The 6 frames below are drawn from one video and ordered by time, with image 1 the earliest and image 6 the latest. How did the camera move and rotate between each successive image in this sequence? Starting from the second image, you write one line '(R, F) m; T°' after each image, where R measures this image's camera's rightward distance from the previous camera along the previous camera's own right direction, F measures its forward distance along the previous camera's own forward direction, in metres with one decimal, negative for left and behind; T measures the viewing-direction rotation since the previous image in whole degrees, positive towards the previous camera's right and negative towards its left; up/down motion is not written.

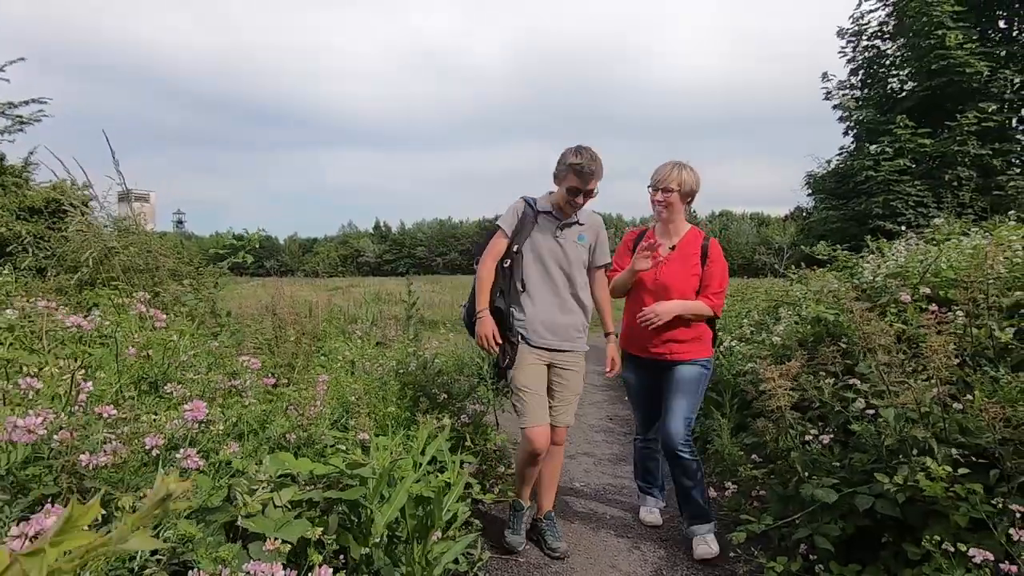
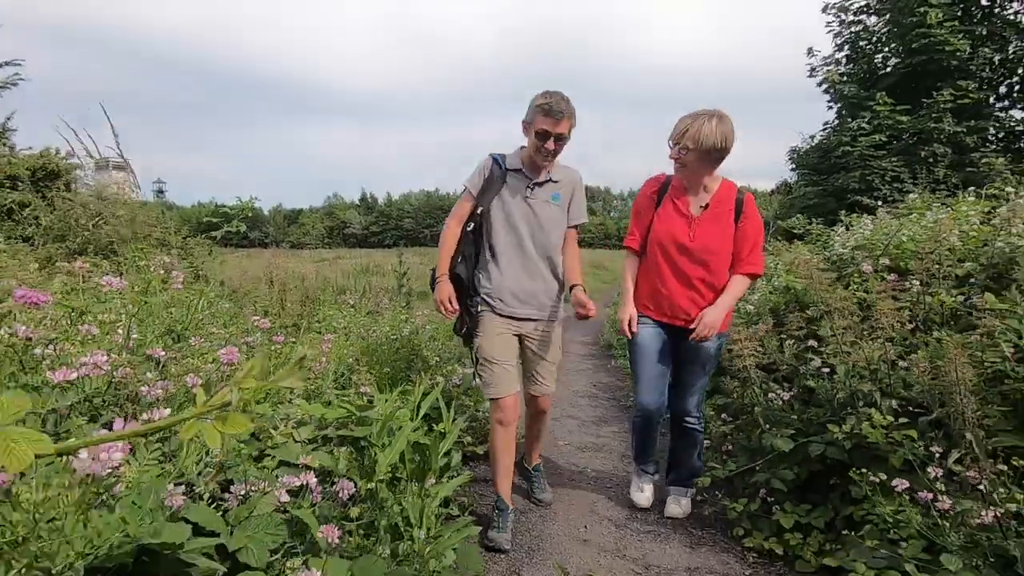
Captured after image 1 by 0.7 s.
(0.0, -0.2) m; +1°
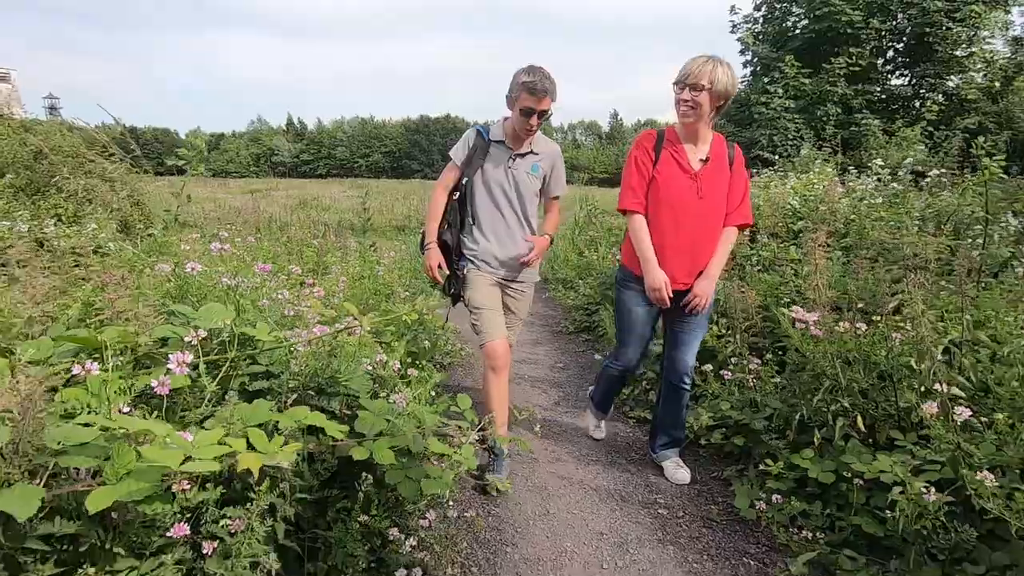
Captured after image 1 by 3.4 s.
(-0.2, -1.2) m; +7°
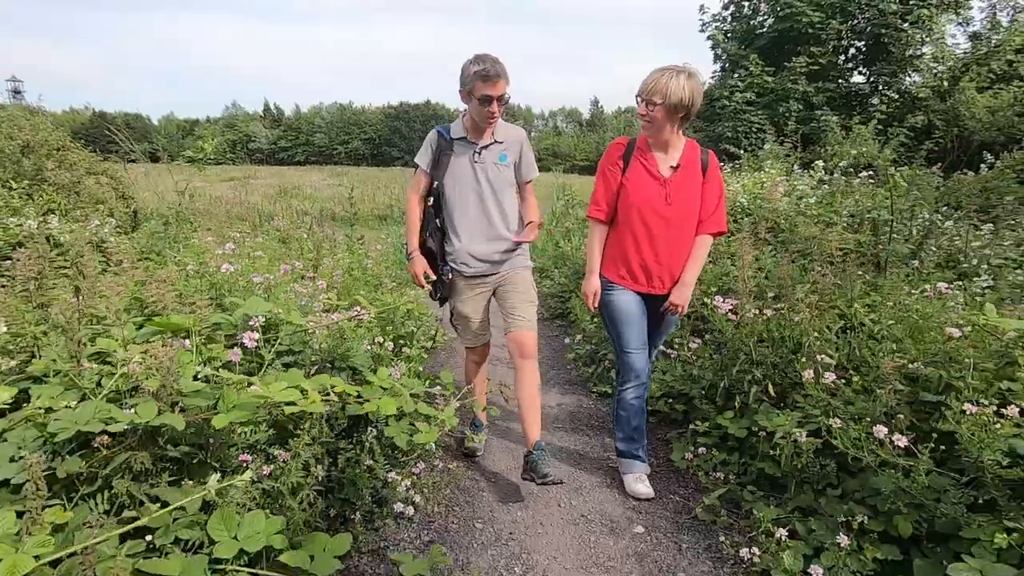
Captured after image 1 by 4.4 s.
(+0.1, -0.6) m; +2°
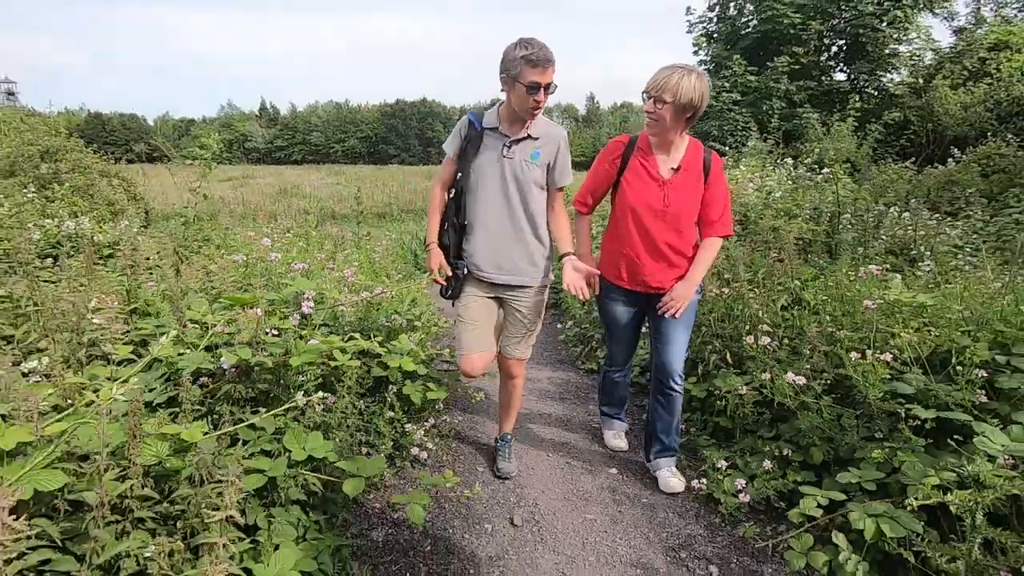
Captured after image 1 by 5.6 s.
(0.0, -0.6) m; 0°
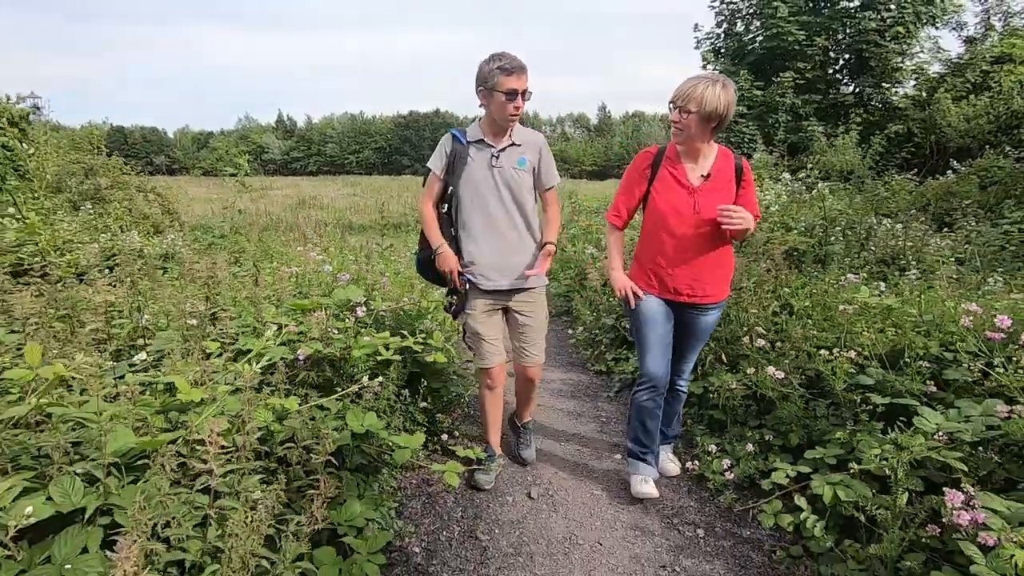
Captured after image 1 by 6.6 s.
(0.0, -0.5) m; -1°
